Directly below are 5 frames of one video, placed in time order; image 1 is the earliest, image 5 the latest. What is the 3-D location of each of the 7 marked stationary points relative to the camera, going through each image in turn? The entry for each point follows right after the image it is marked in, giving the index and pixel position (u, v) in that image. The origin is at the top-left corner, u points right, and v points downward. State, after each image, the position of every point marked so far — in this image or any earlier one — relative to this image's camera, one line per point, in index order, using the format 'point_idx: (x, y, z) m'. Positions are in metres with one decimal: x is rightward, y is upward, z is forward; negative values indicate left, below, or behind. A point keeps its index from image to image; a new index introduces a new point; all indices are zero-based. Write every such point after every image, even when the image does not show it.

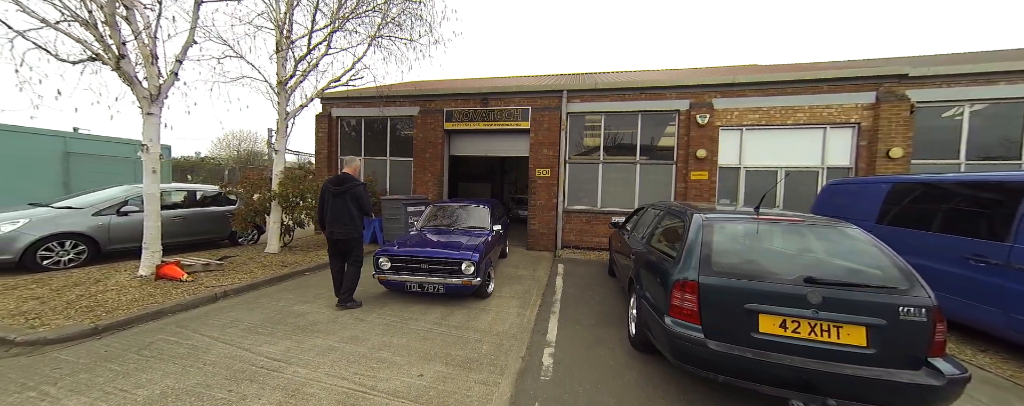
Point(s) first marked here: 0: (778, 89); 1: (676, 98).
0: (+6.5, +2.8, +6.8) m
1: (+4.3, +2.7, +7.4) m
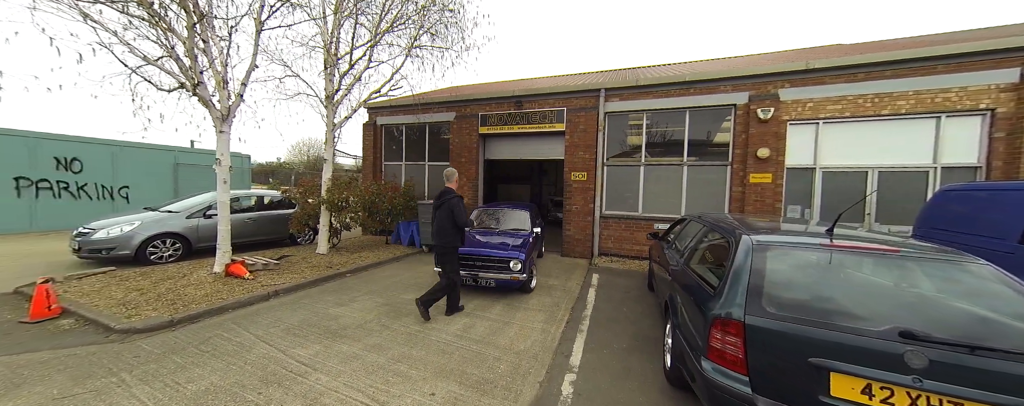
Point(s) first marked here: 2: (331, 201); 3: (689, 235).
0: (+7.2, +2.6, +5.6) m
1: (+5.1, +2.6, +6.5) m
2: (-4.4, 0.0, +6.8) m
3: (+2.4, -0.4, +3.8) m
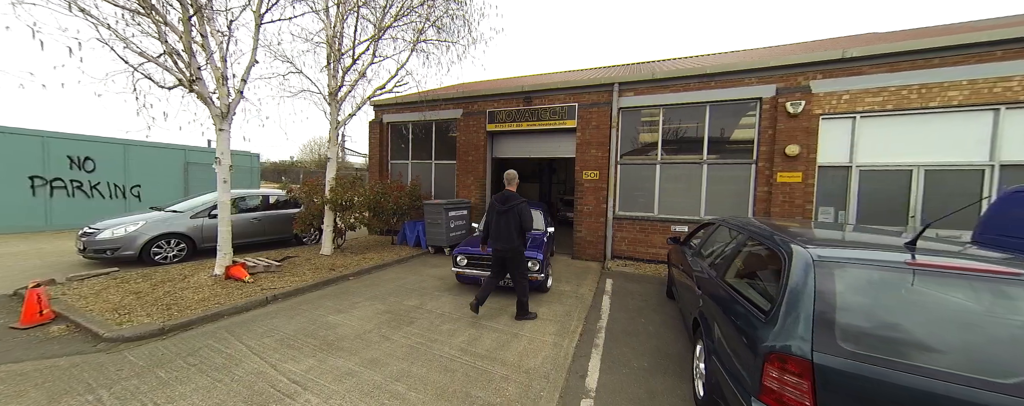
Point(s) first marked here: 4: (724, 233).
0: (+7.3, +2.6, +5.1) m
1: (+5.3, +2.6, +6.1) m
2: (-4.2, 0.0, +6.6) m
3: (+2.5, -0.5, +3.4) m
4: (+2.6, -0.4, +3.4) m
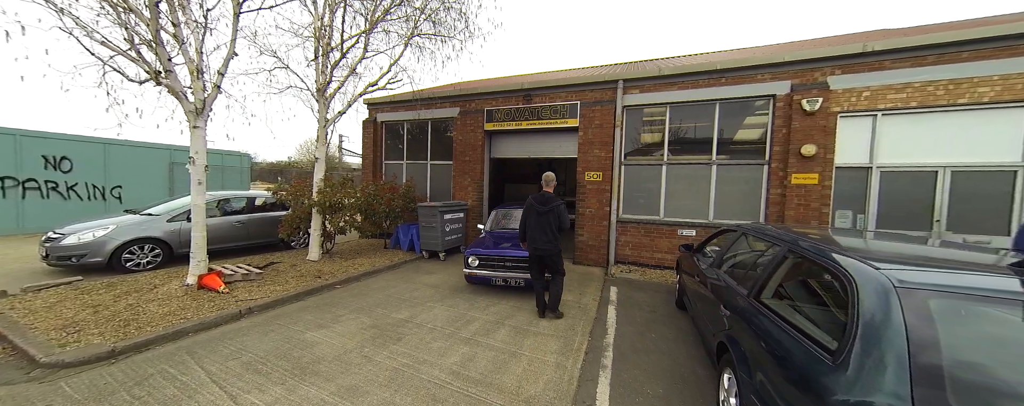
0: (+7.3, +2.5, +4.8) m
1: (+5.3, +2.5, +5.7) m
2: (-4.2, 0.0, +6.2) m
3: (+2.5, -0.5, +3.1) m
4: (+2.6, -0.4, +3.0) m
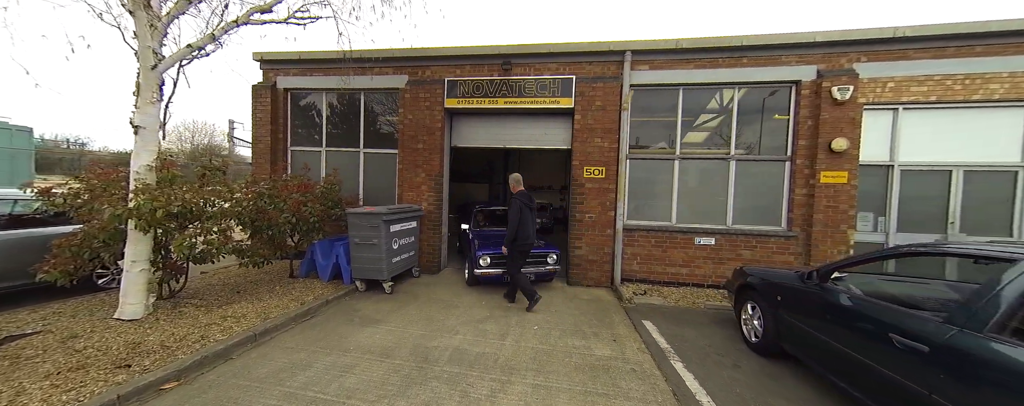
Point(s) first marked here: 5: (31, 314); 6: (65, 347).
0: (+7.3, +2.5, +4.6) m
1: (+5.1, +2.5, +5.0) m
2: (-4.3, -0.1, +3.3) m
3: (+3.0, -0.5, +1.7) m
4: (+3.0, -0.4, +1.8) m
5: (-5.7, -1.3, +3.4) m
6: (-4.4, -1.4, +2.7) m
